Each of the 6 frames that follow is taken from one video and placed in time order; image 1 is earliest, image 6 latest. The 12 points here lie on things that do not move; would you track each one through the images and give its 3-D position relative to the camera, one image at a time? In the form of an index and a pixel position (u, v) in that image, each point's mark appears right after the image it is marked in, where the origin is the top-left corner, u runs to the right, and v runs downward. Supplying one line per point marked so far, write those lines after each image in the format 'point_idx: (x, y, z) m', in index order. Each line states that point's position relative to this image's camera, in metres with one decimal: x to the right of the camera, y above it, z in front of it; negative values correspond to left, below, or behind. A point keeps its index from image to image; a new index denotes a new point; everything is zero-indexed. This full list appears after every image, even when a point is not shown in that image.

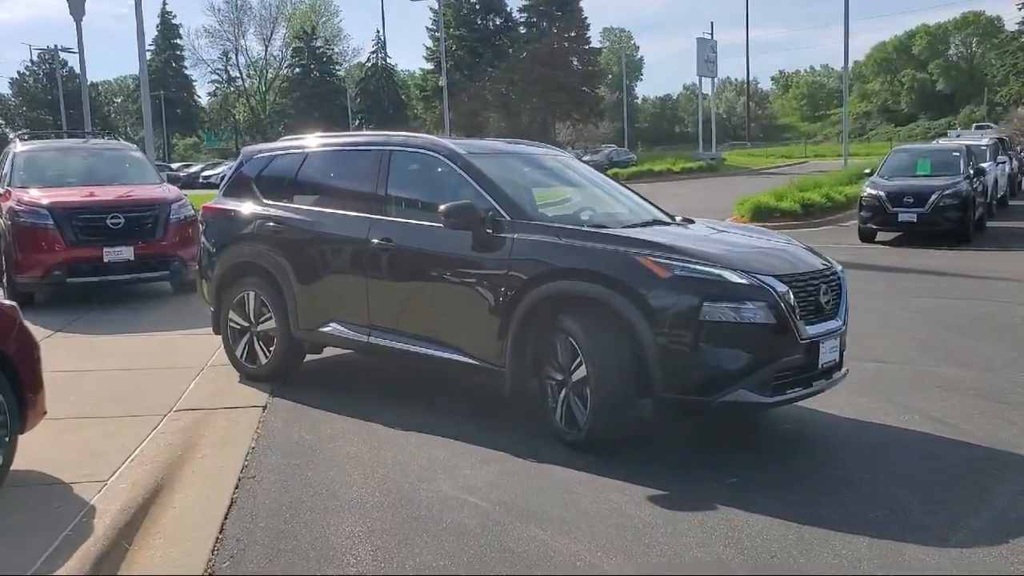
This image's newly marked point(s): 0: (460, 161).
0: (-0.3, +0.8, +6.1) m
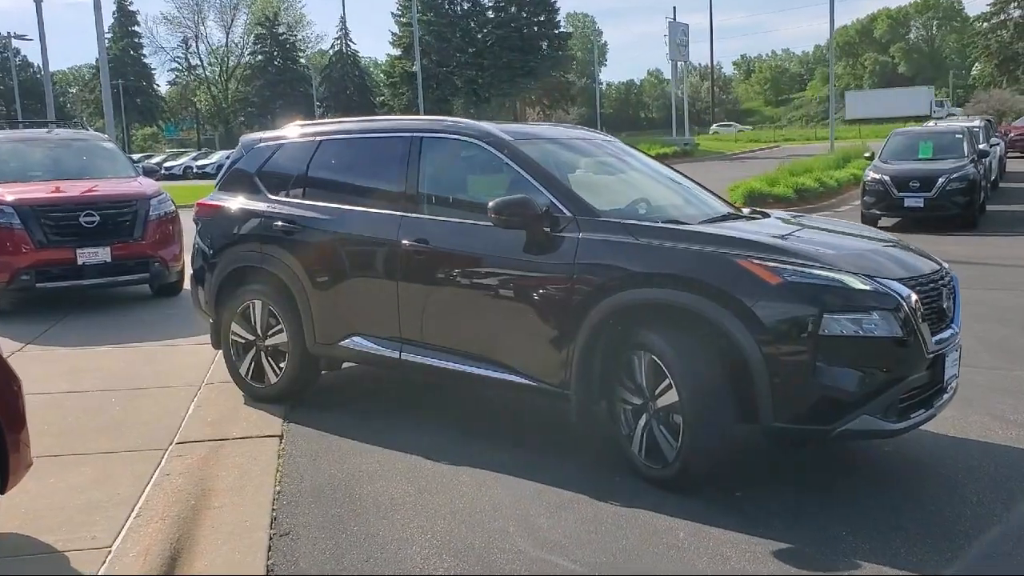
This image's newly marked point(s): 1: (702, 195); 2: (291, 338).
0: (0.0, +0.7, +5.3) m
1: (+1.2, +0.5, +6.3) m
2: (-1.3, -0.3, +6.0) m
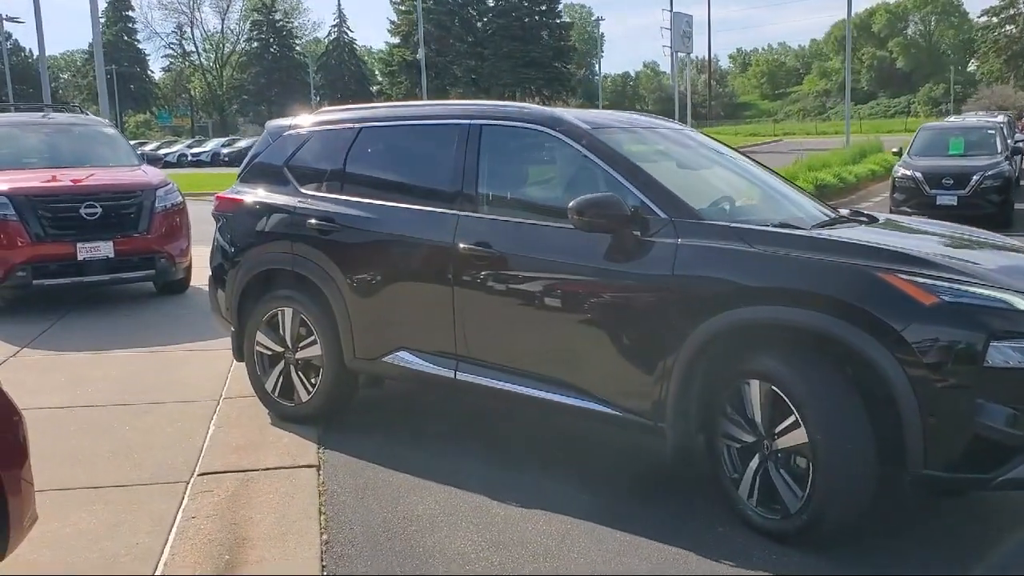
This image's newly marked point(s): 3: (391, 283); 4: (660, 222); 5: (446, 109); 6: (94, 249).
0: (+0.3, +0.7, +4.6) m
1: (+1.5, +0.5, +5.6) m
2: (-1.0, -0.3, +5.3) m
3: (-0.6, 0.0, +5.0) m
4: (+0.6, +0.3, +4.2) m
5: (-0.3, +0.9, +5.2) m
6: (-3.5, +0.3, +8.6) m
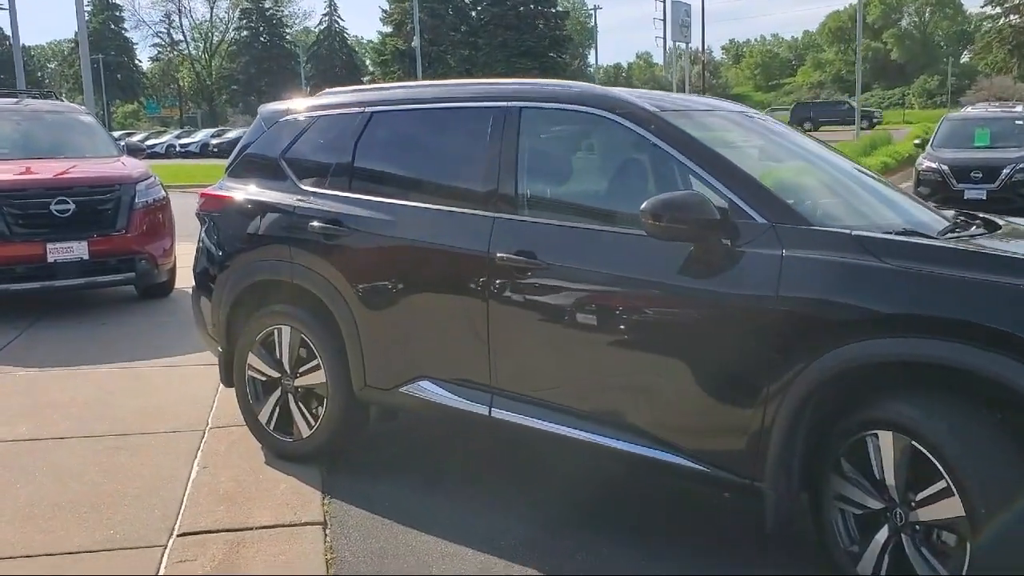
0: (+0.5, +0.6, +3.7) m
1: (+1.7, +0.4, +4.7) m
2: (-0.8, -0.4, +4.5) m
3: (-0.4, 0.0, +4.2) m
4: (+0.8, +0.2, +3.4) m
5: (-0.2, +0.8, +4.3) m
6: (-3.3, +0.3, +7.7) m
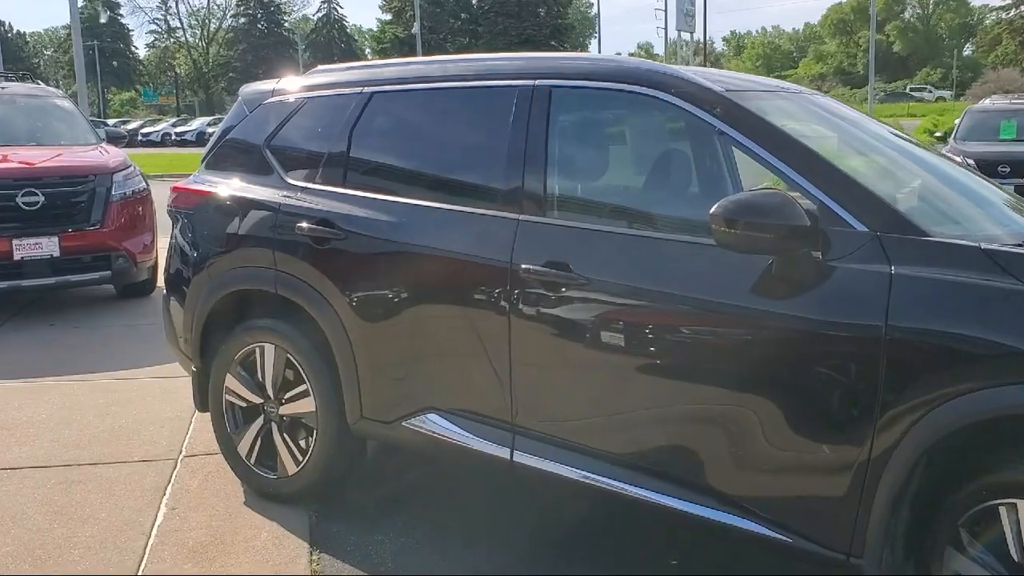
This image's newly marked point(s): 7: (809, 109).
0: (+0.6, +0.5, +3.1) m
1: (+1.7, +0.4, +4.1) m
2: (-0.7, -0.4, +3.8) m
3: (-0.3, -0.1, +3.5) m
4: (+0.9, +0.1, +2.7) m
5: (-0.1, +0.8, +3.6) m
6: (-3.2, +0.3, +7.0) m
7: (+1.0, +0.6, +3.7) m
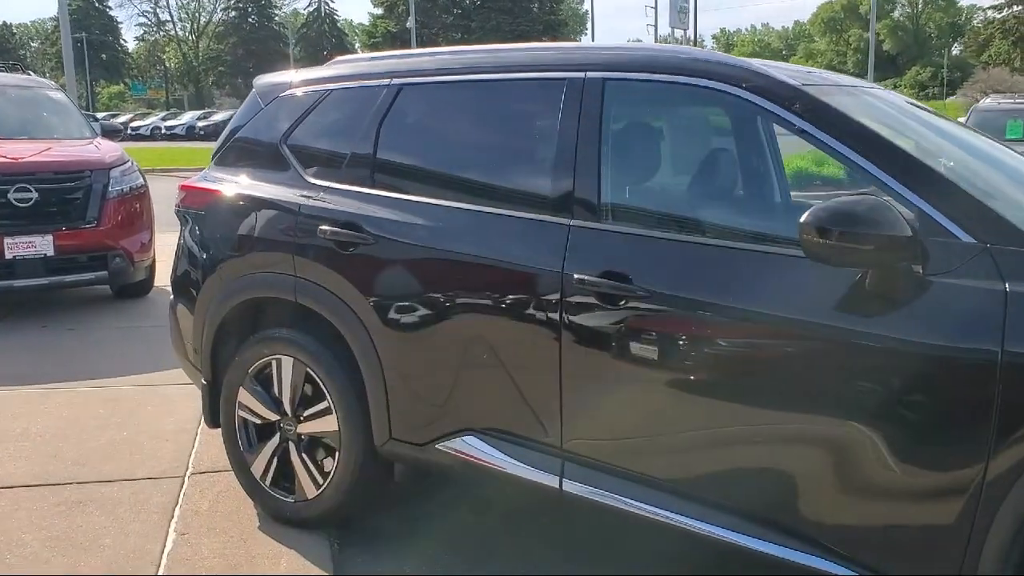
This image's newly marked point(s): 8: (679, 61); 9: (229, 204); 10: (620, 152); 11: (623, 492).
0: (+0.7, +0.5, +2.8) m
1: (+1.9, +0.3, +3.8) m
2: (-0.6, -0.5, +3.5) m
3: (-0.2, -0.1, +3.2) m
4: (+1.0, +0.1, +2.4) m
5: (+0.1, +0.7, +3.3) m
6: (-3.1, +0.3, +6.7) m
7: (+1.1, +0.6, +3.4) m
8: (+0.5, +0.6, +3.0) m
9: (-1.0, +0.3, +3.9) m
10: (+0.3, +0.4, +3.0) m
11: (+0.3, -0.6, +2.9) m
